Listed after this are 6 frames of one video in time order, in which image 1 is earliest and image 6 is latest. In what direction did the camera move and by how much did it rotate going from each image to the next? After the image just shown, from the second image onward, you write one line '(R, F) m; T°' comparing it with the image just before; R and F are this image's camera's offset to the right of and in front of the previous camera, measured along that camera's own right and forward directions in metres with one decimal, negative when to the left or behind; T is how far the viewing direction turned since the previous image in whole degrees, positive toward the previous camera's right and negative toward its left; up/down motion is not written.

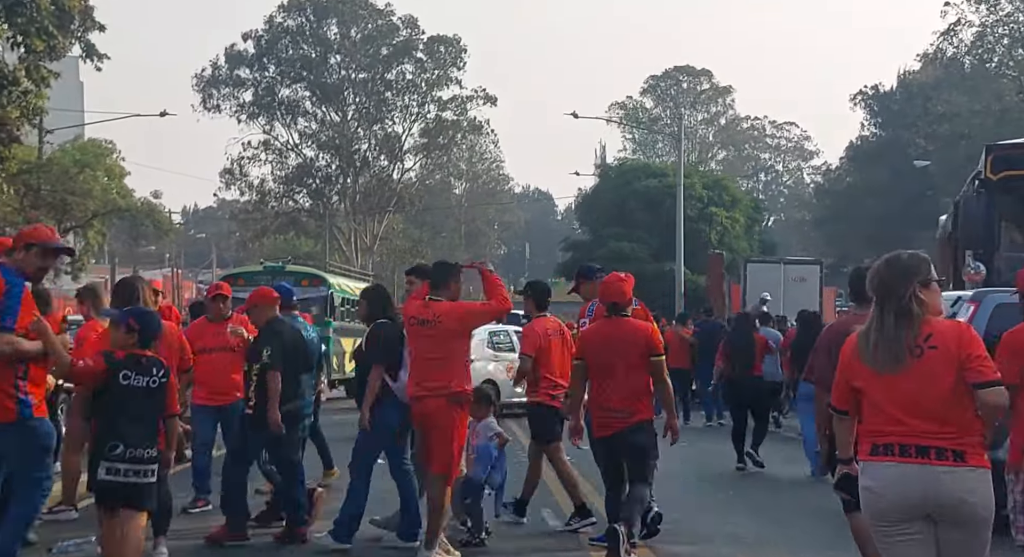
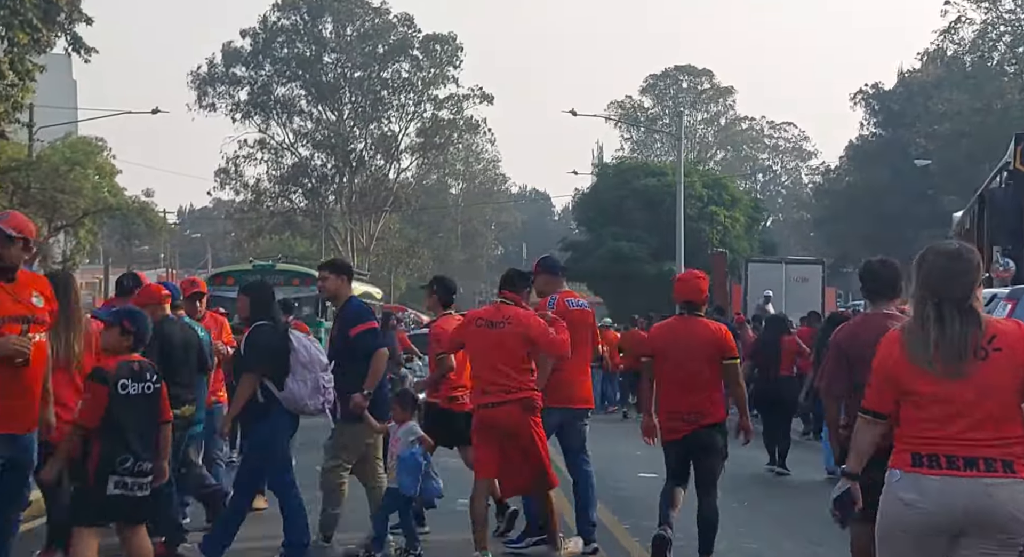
(0.0, +0.7) m; 0°
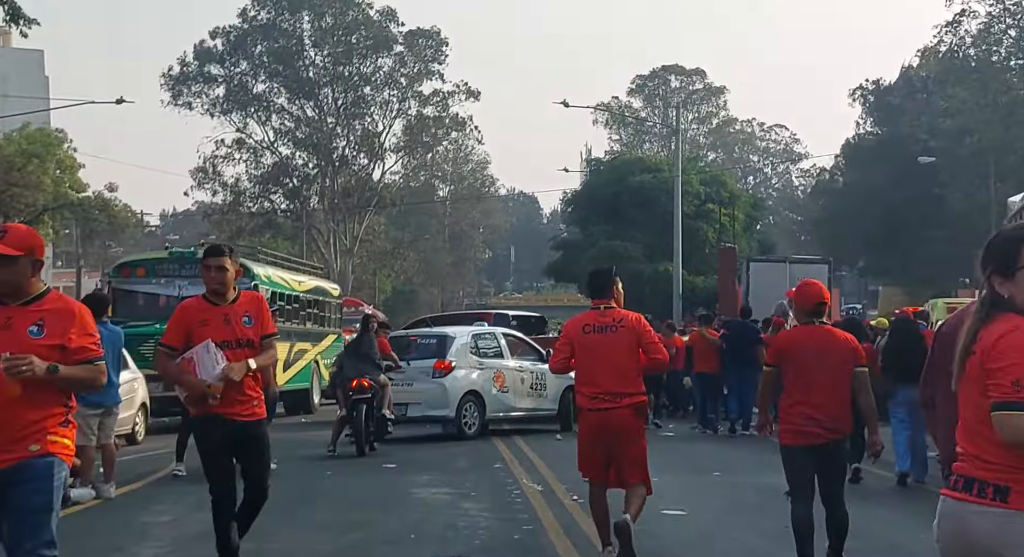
(0.0, +2.5) m; 0°
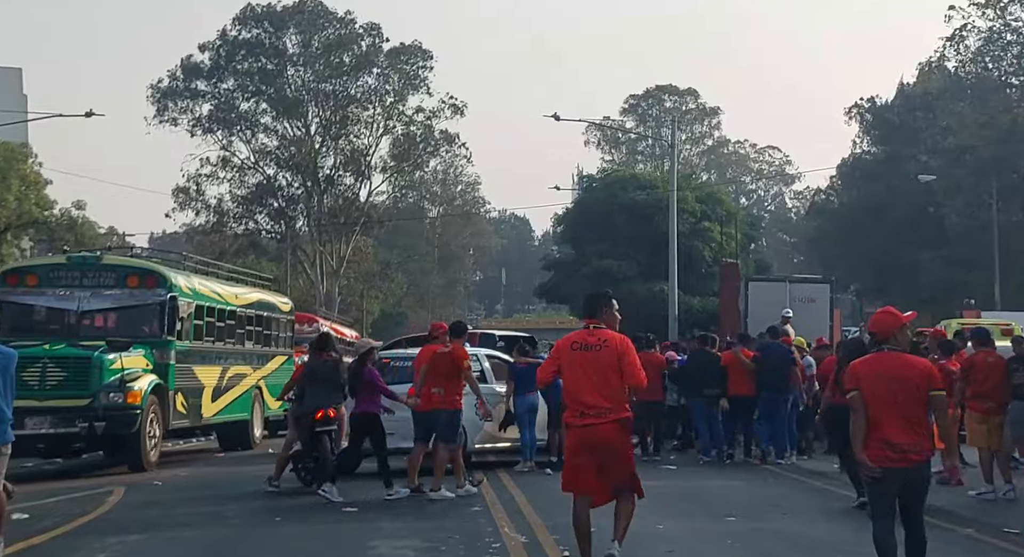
(+0.1, +1.8) m; 0°
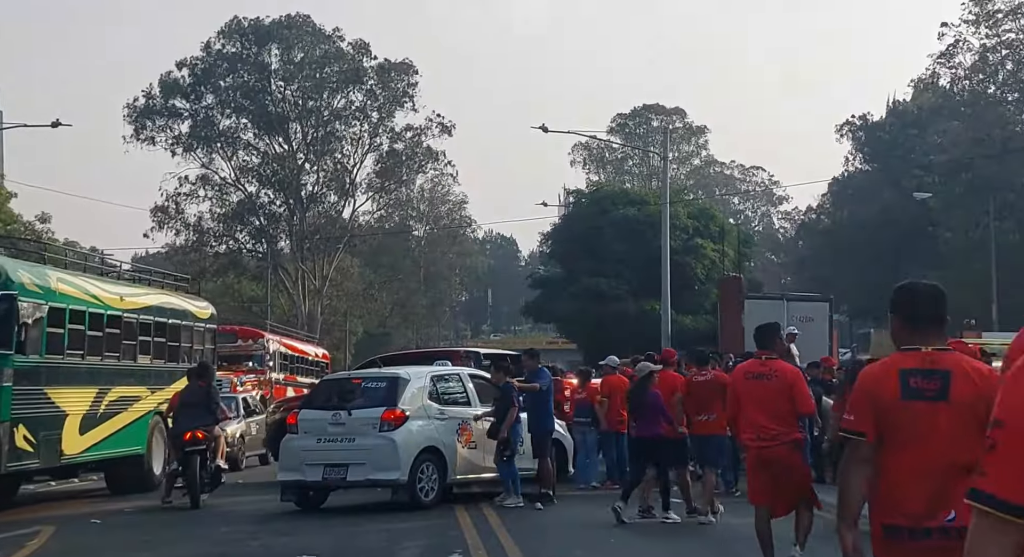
(0.0, +1.6) m; 0°
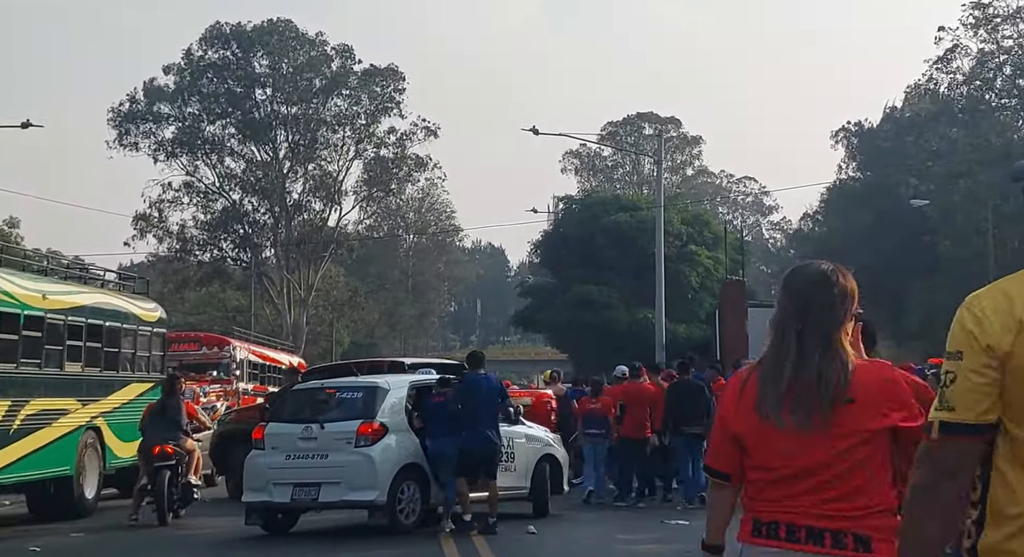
(0.0, +1.3) m; 0°
